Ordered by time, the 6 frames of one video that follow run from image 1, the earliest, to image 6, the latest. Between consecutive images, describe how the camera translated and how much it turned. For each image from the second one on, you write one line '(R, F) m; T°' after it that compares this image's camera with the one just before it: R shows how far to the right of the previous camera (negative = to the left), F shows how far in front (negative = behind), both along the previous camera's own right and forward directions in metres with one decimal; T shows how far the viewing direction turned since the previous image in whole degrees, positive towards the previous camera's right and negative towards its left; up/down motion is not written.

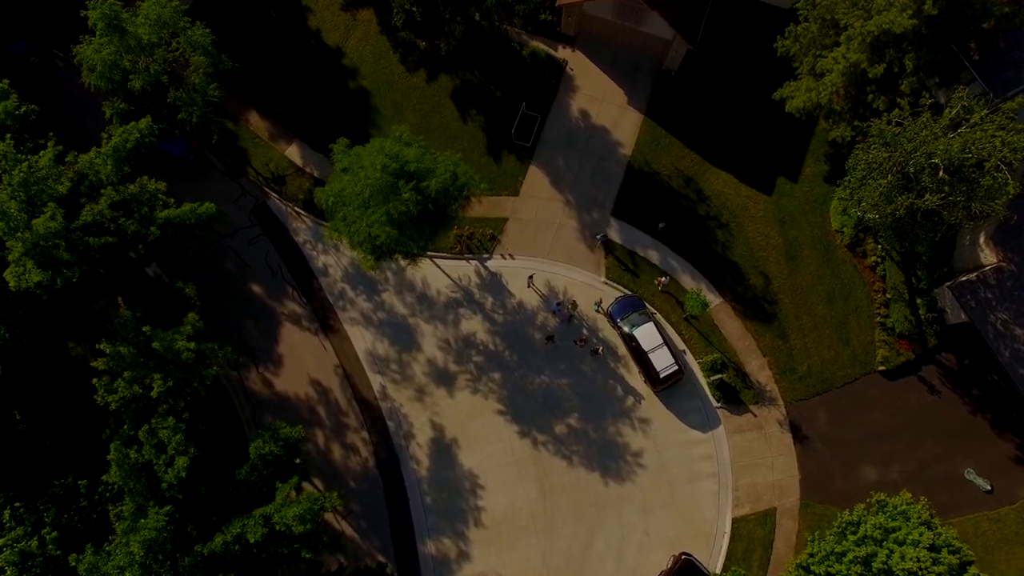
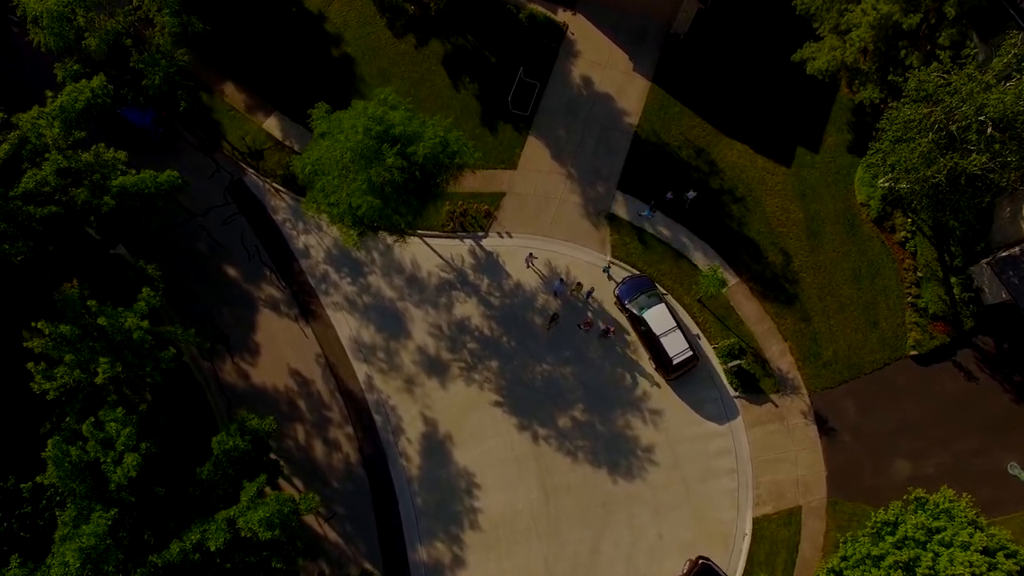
(0.0, +2.2) m; 0°
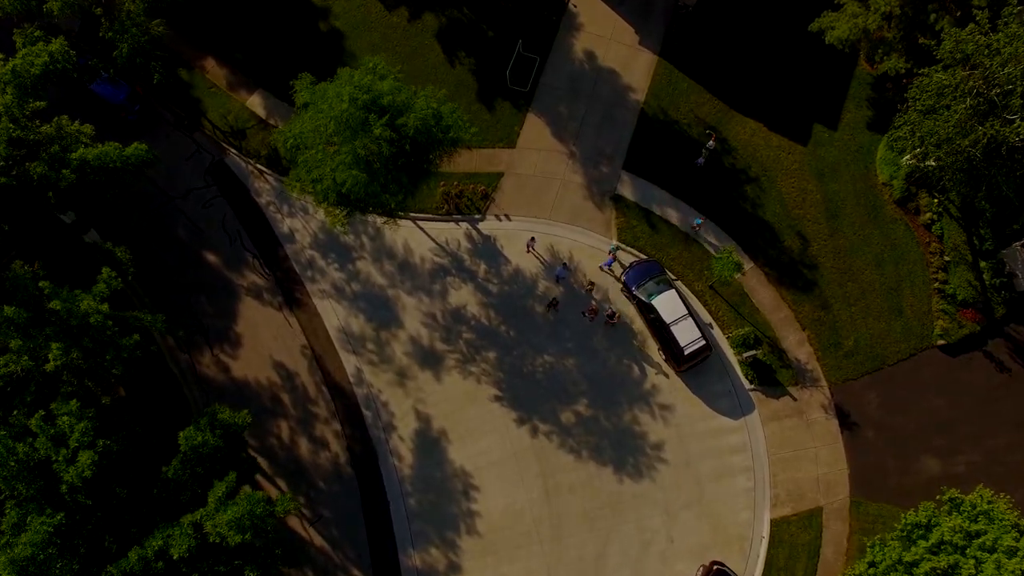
(0.0, +1.6) m; 0°
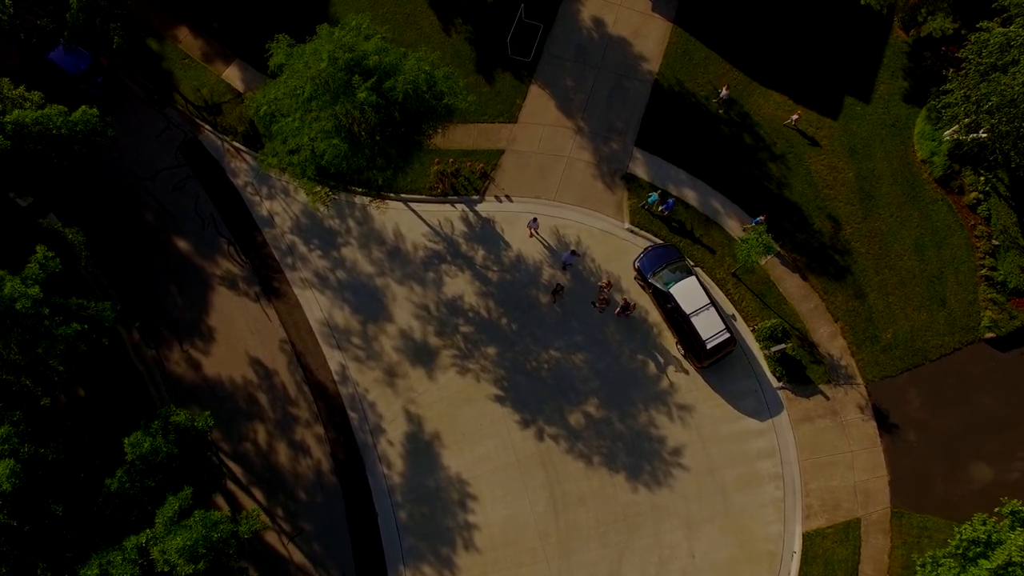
(-0.1, +2.2) m; 0°
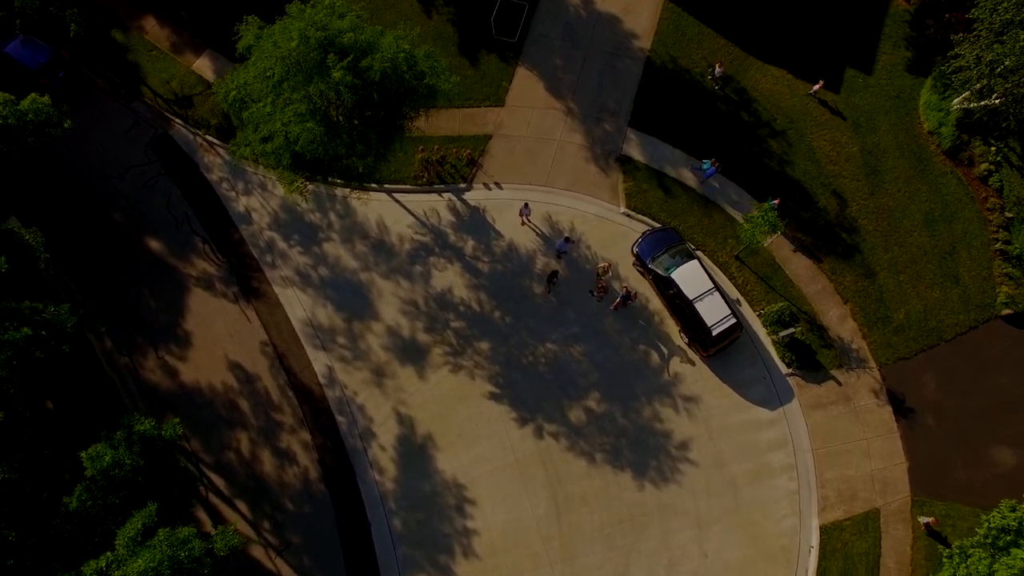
(+0.1, +1.1) m; +1°
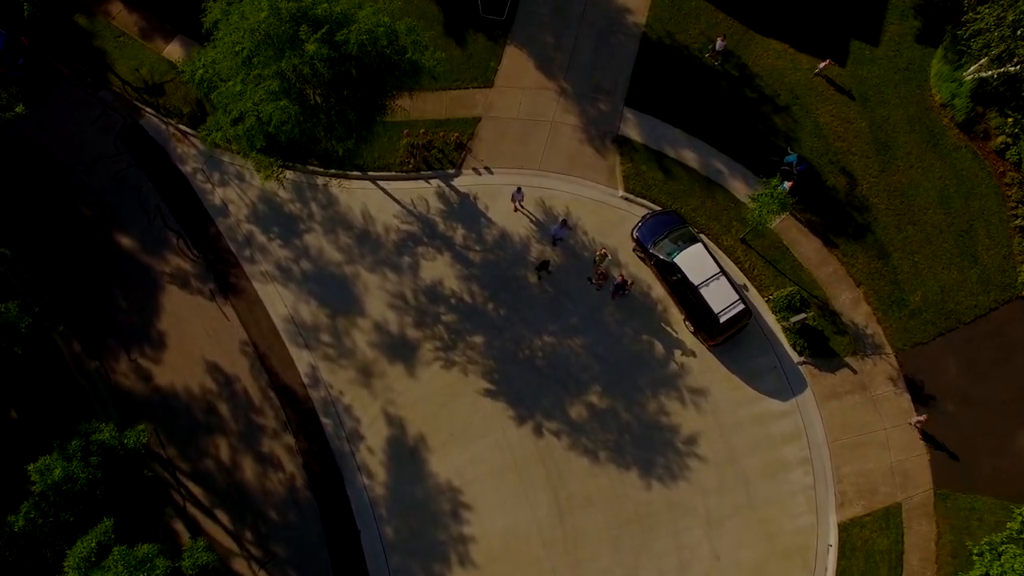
(+0.1, +1.1) m; 0°
